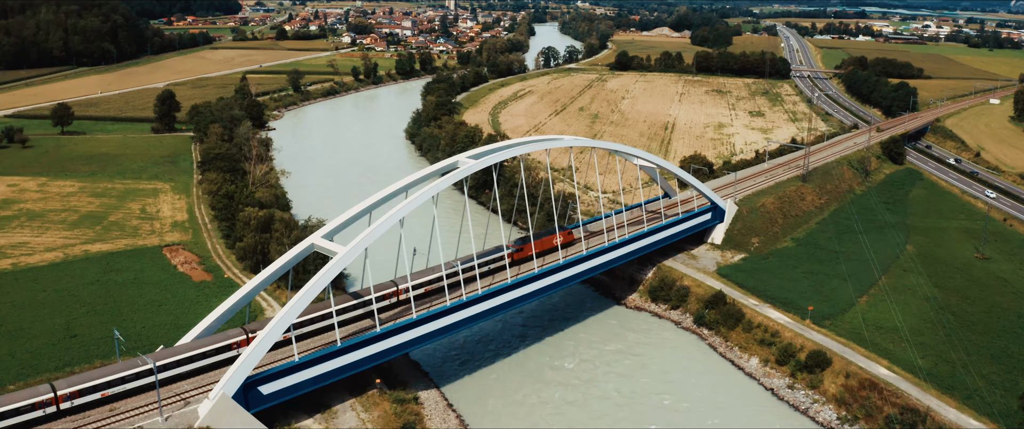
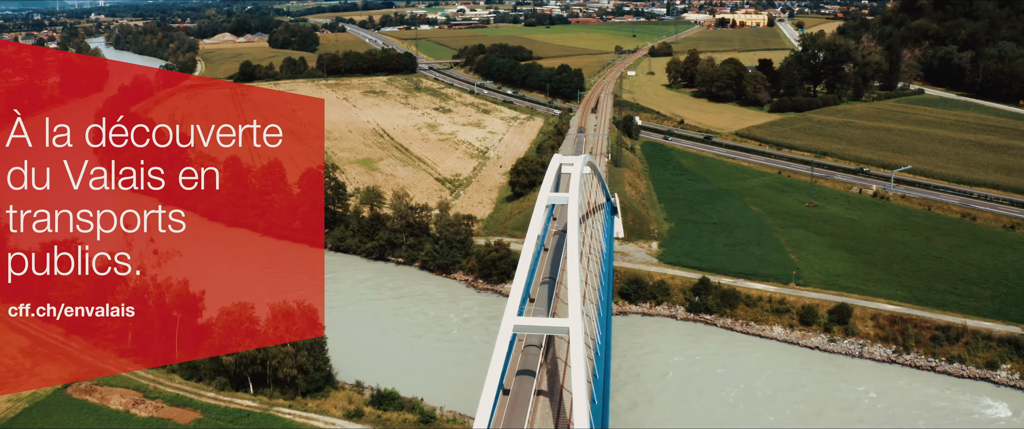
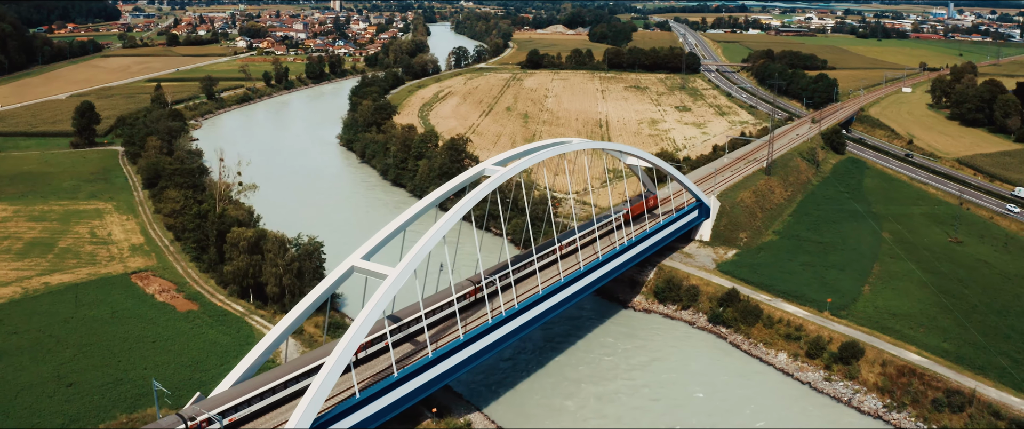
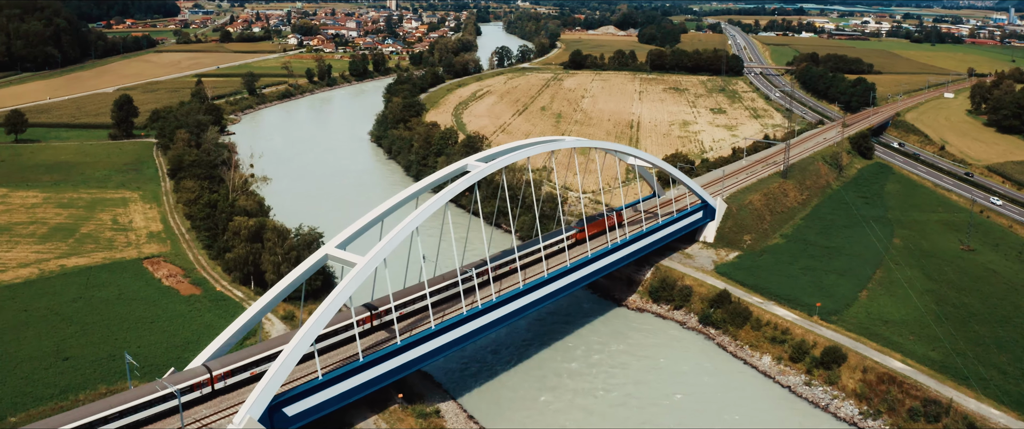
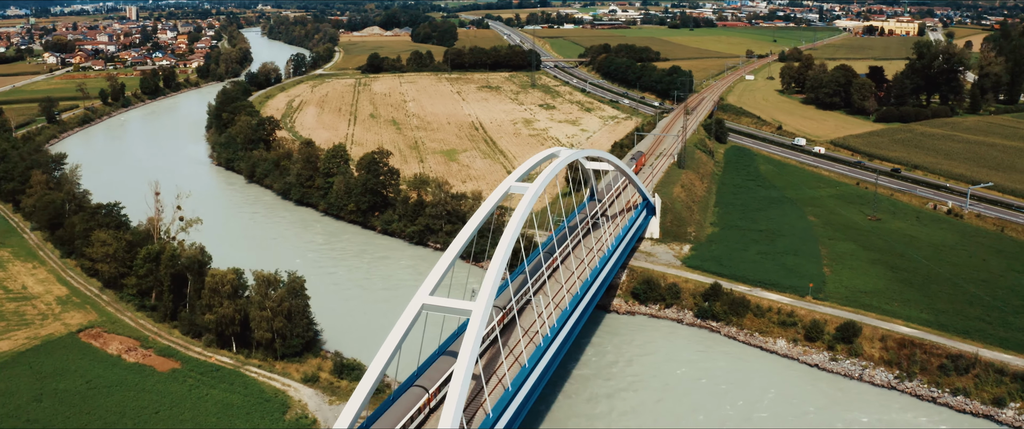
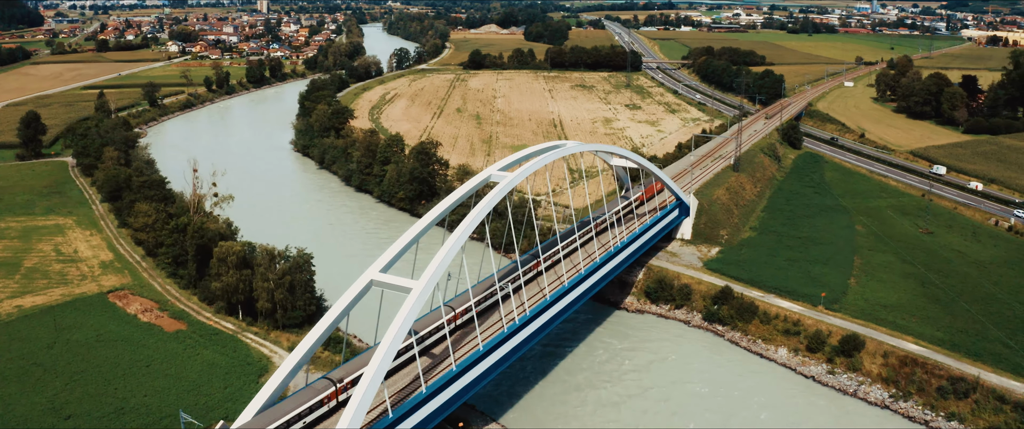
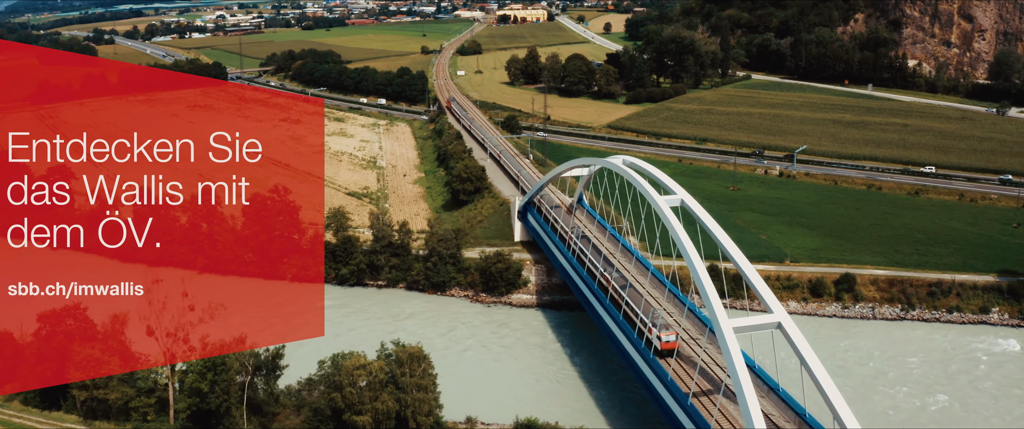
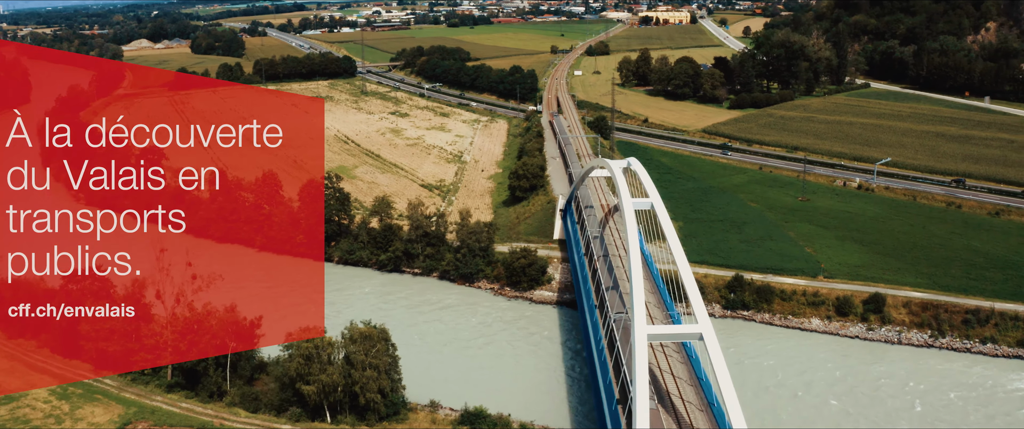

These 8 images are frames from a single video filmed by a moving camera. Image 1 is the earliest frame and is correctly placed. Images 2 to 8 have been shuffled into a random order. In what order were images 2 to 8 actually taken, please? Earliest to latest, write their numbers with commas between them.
4, 3, 6, 5, 2, 8, 7
